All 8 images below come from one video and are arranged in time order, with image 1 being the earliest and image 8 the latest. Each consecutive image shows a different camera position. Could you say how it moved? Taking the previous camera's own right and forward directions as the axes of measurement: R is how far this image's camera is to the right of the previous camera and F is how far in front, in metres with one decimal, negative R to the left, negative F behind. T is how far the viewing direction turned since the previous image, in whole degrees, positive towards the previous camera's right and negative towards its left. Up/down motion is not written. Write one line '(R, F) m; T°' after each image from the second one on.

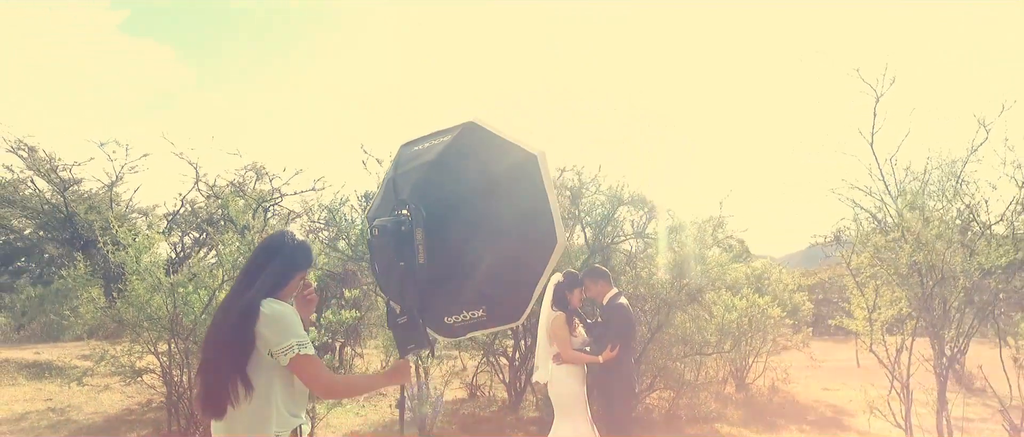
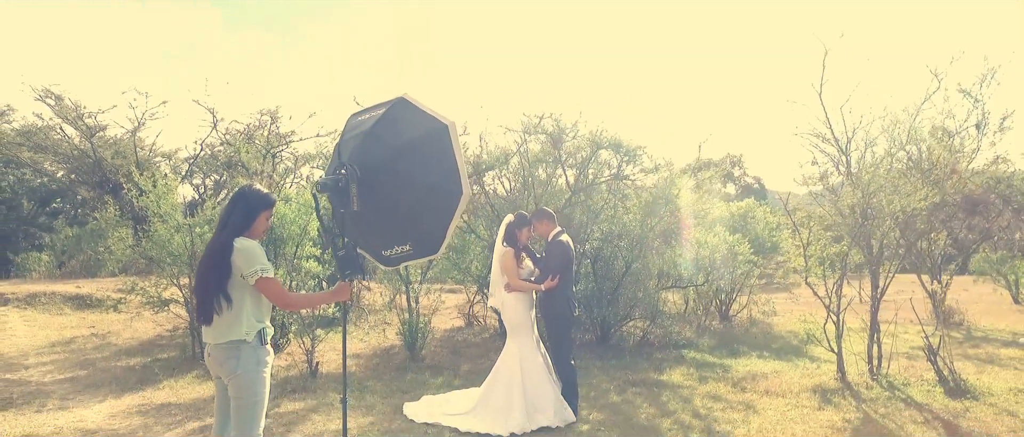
(+0.5, -0.7) m; -2°
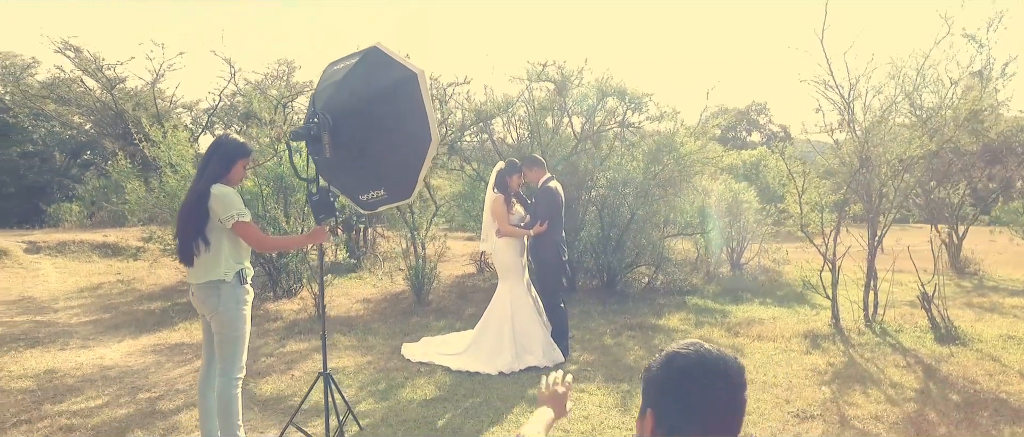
(+0.3, -0.1) m; -2°
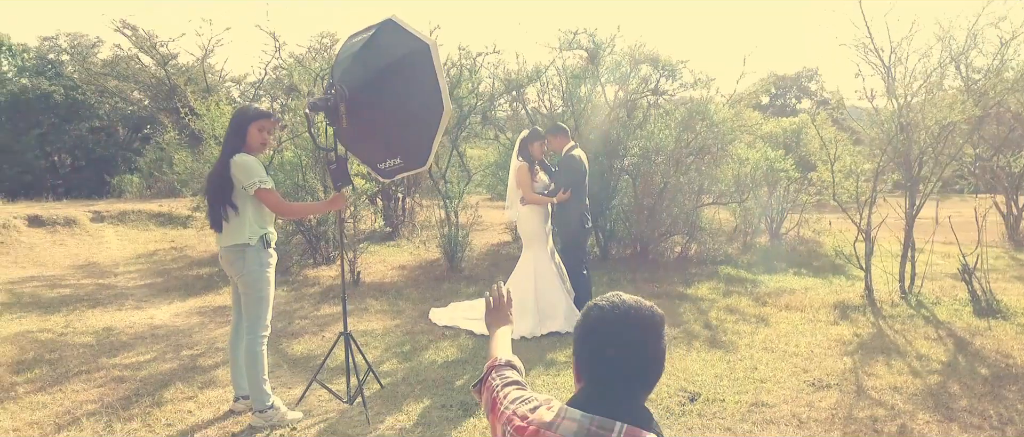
(+0.2, -0.1) m; -4°
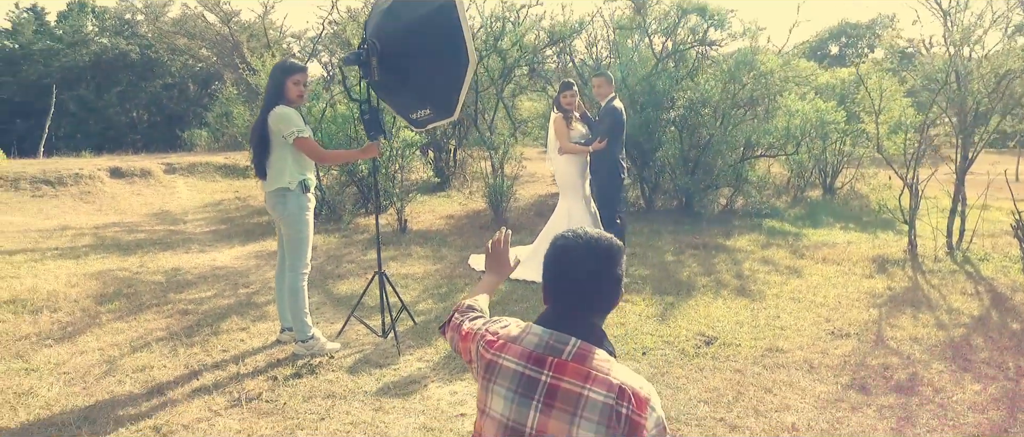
(+0.2, -0.2) m; -5°
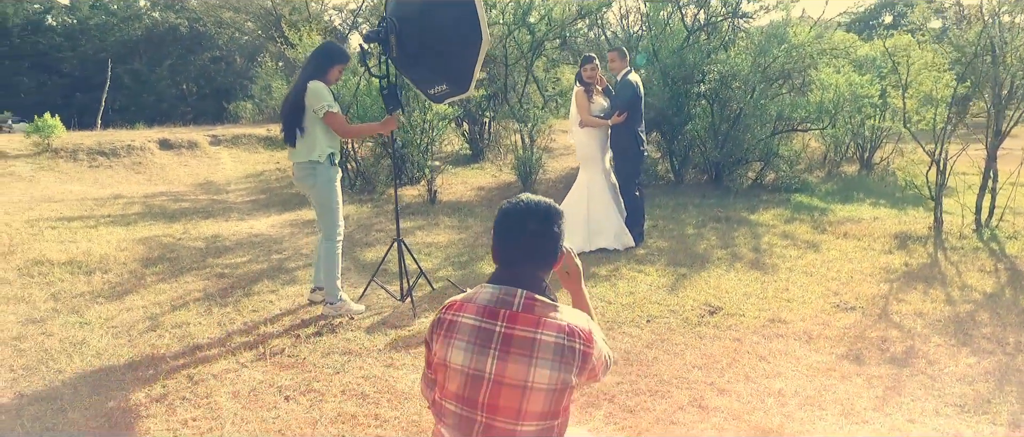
(+0.2, -0.2) m; -4°
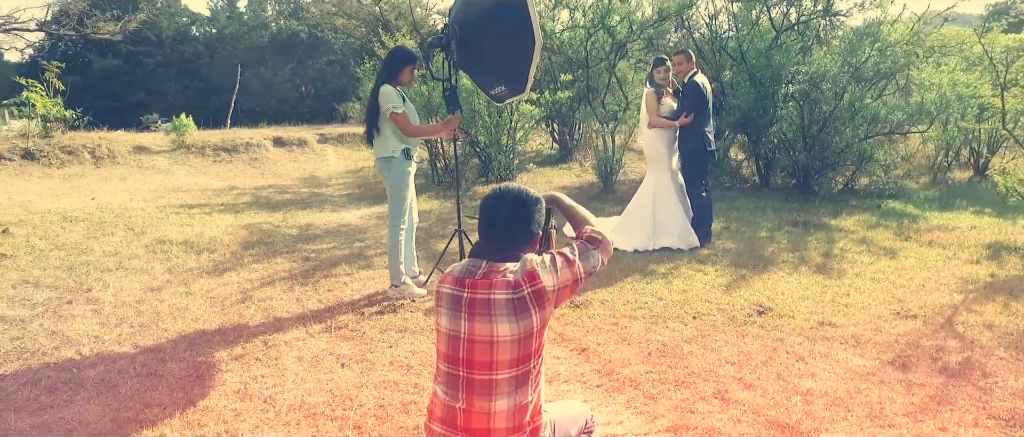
(+0.3, -0.2) m; -9°
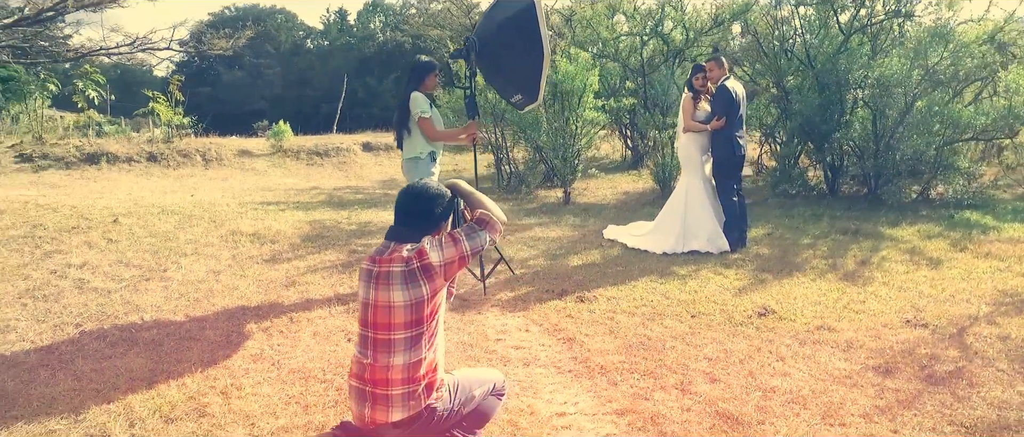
(+0.6, -0.2) m; -9°
